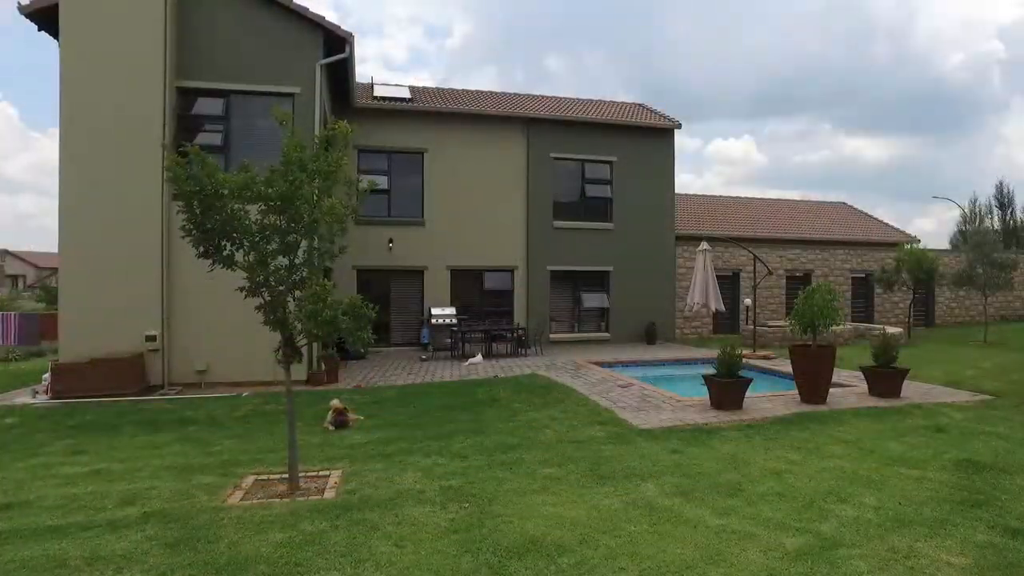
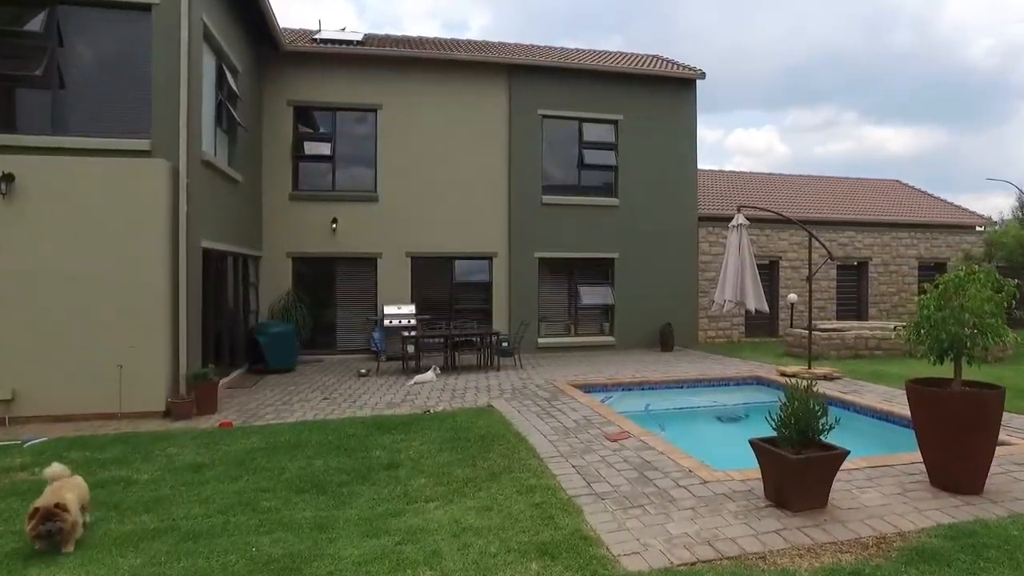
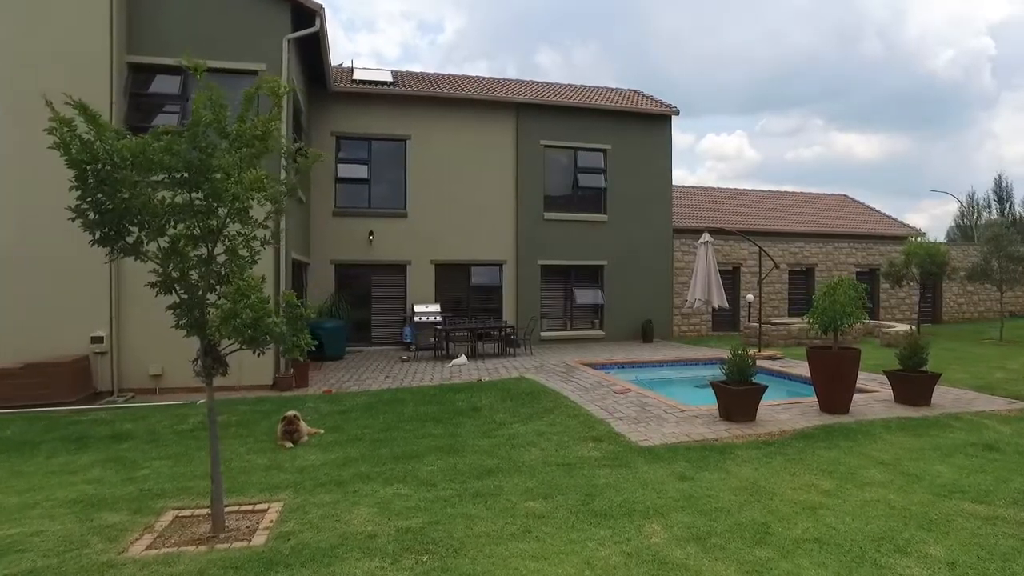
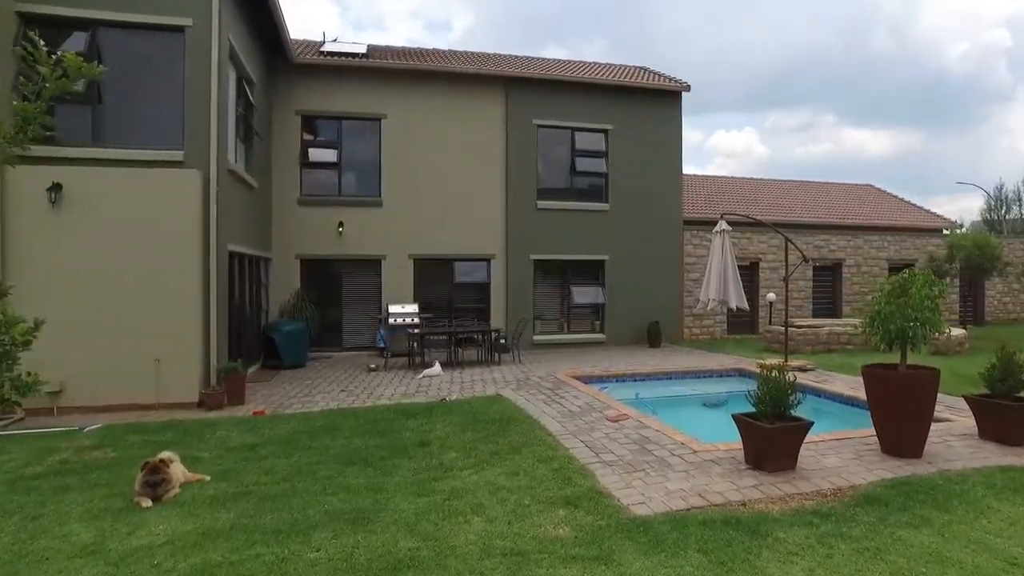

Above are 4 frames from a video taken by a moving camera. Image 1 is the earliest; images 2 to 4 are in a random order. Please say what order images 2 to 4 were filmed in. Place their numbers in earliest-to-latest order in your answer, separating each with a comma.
3, 4, 2
